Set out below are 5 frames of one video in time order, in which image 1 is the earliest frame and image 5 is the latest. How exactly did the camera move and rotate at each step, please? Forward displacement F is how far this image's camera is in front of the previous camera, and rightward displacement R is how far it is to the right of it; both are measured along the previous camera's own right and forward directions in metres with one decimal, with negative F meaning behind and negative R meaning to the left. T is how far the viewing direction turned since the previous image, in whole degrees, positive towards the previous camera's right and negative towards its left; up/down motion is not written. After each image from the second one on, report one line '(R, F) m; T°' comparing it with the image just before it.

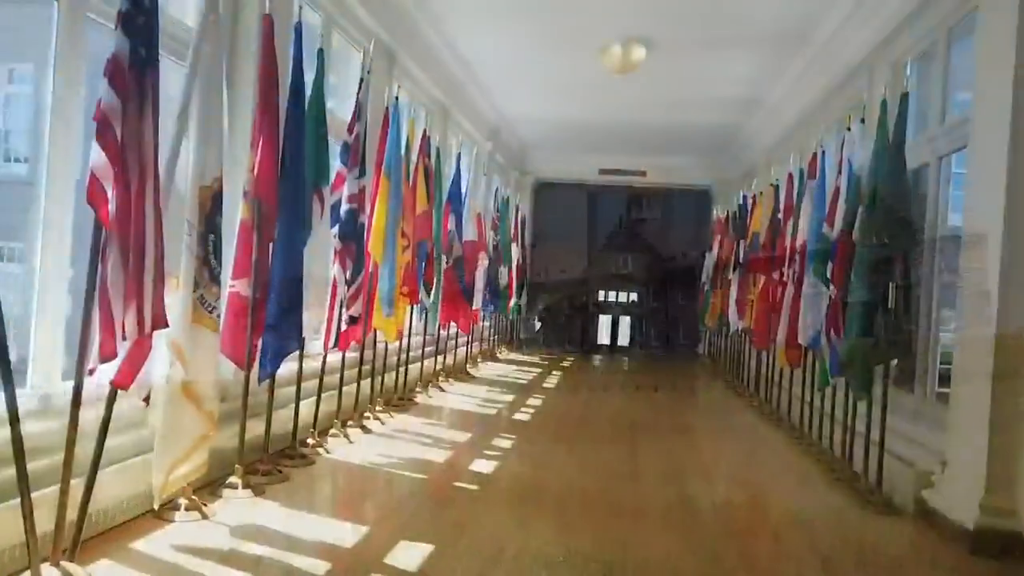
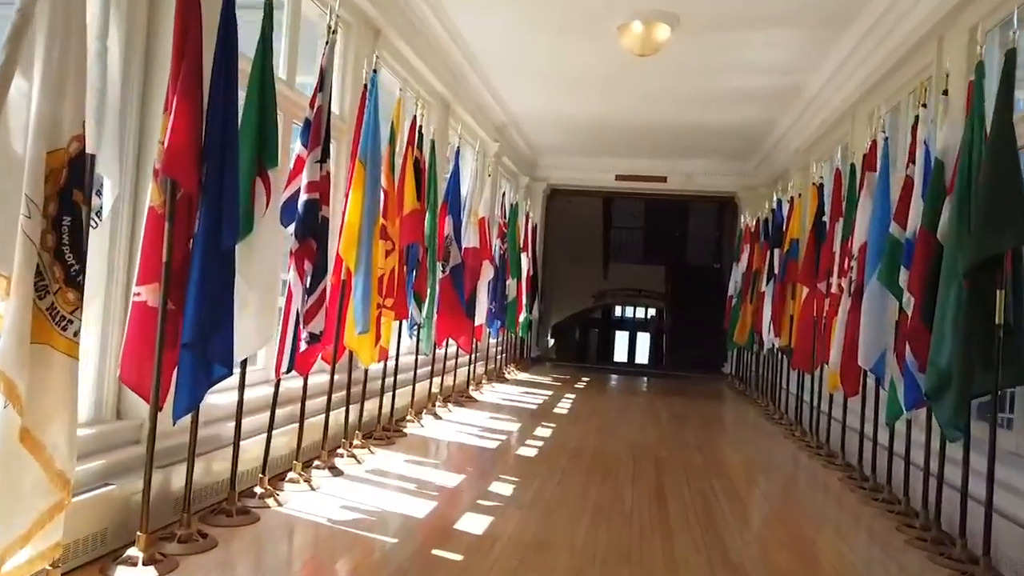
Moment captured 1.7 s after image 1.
(+0.1, +0.7) m; -1°
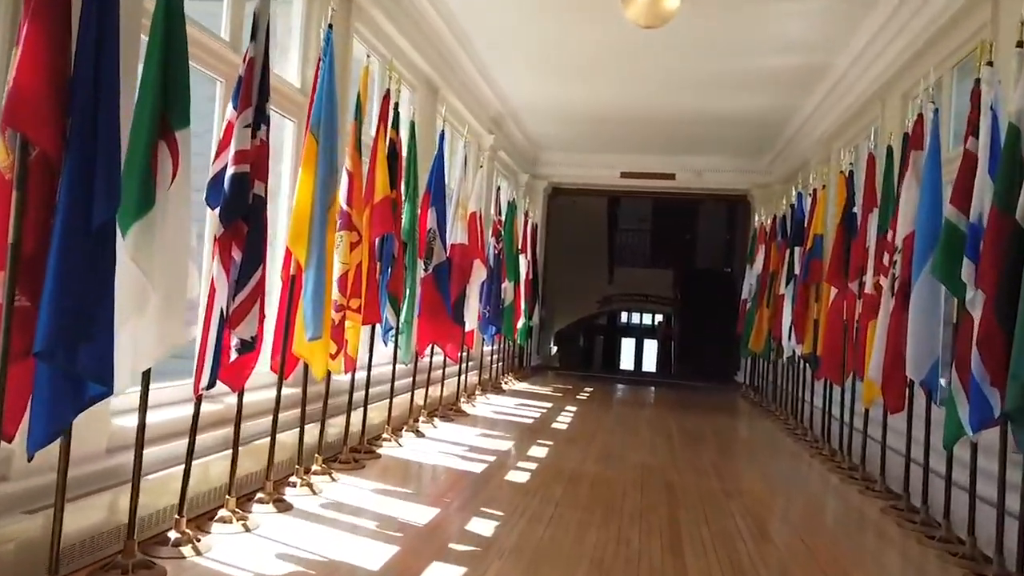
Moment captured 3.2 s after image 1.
(+0.1, +0.6) m; -1°
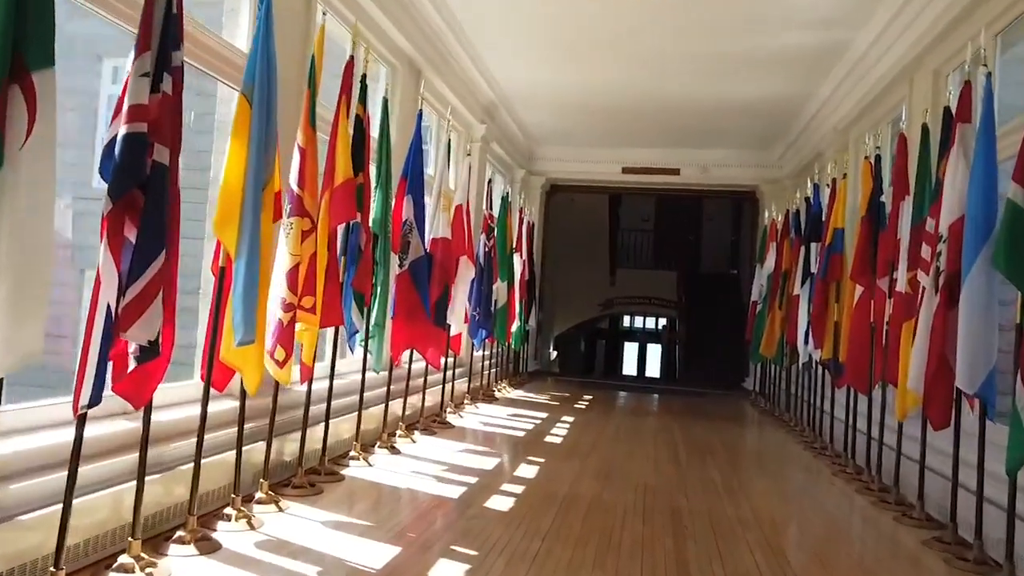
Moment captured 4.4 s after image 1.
(+0.1, +0.5) m; 0°
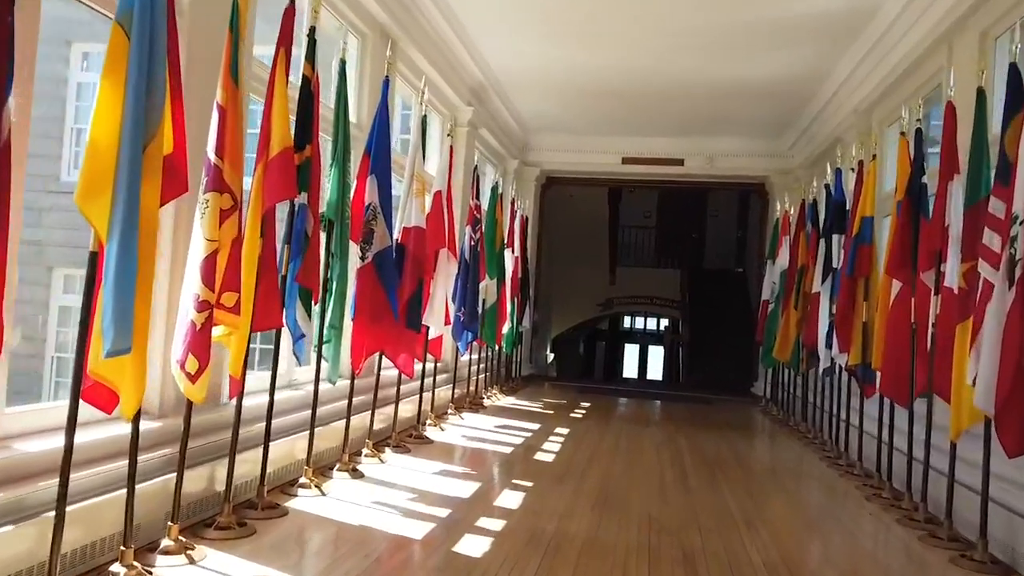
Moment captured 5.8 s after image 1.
(+0.1, +0.6) m; 0°
